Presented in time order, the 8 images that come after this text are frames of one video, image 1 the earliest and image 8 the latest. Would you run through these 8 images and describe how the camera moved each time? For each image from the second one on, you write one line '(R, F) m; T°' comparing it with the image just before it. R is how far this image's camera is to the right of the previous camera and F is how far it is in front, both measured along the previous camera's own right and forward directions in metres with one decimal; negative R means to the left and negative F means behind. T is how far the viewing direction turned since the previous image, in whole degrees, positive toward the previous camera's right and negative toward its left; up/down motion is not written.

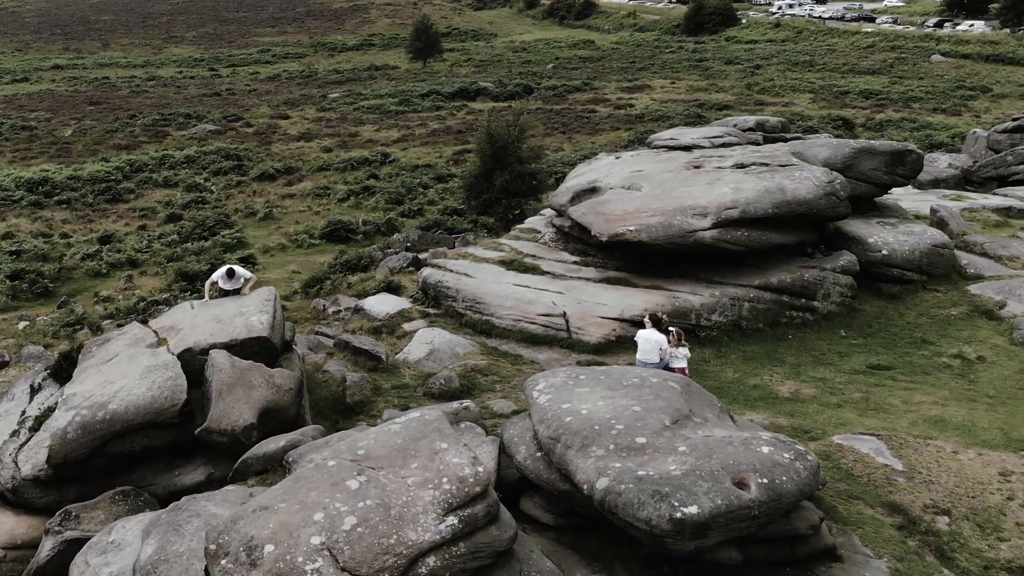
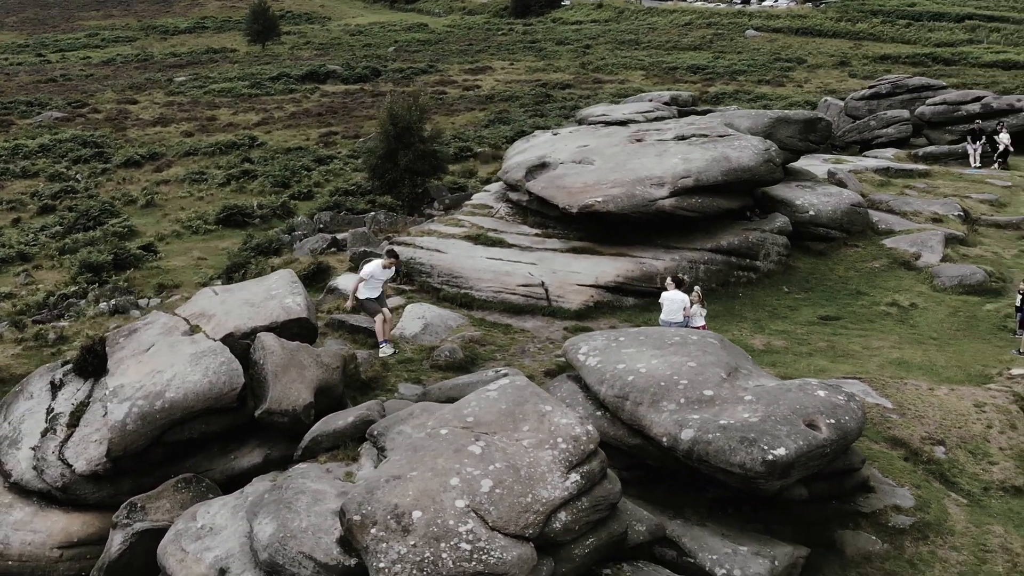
(-2.4, -0.2) m; +10°
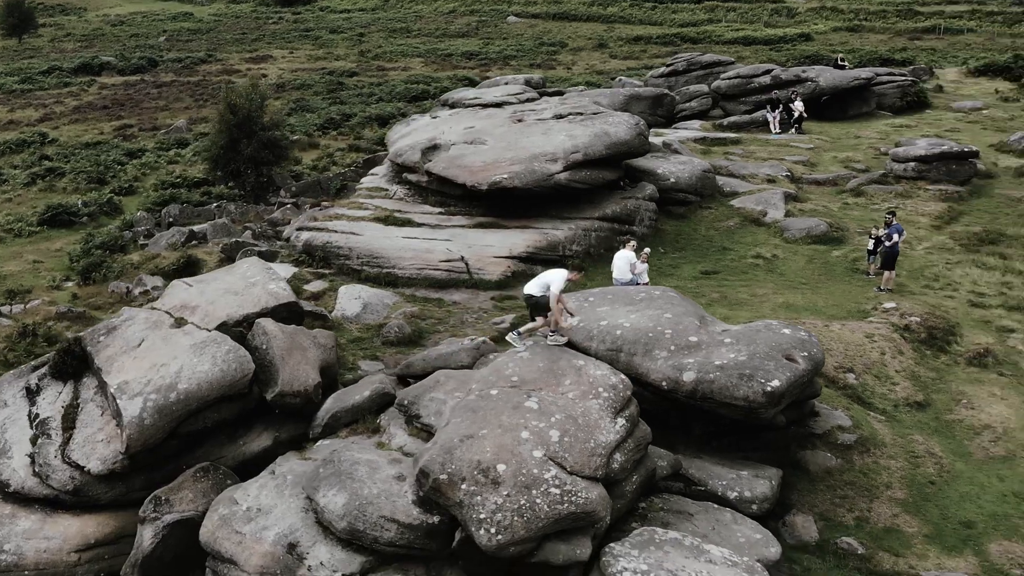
(-2.6, -0.4) m; +13°
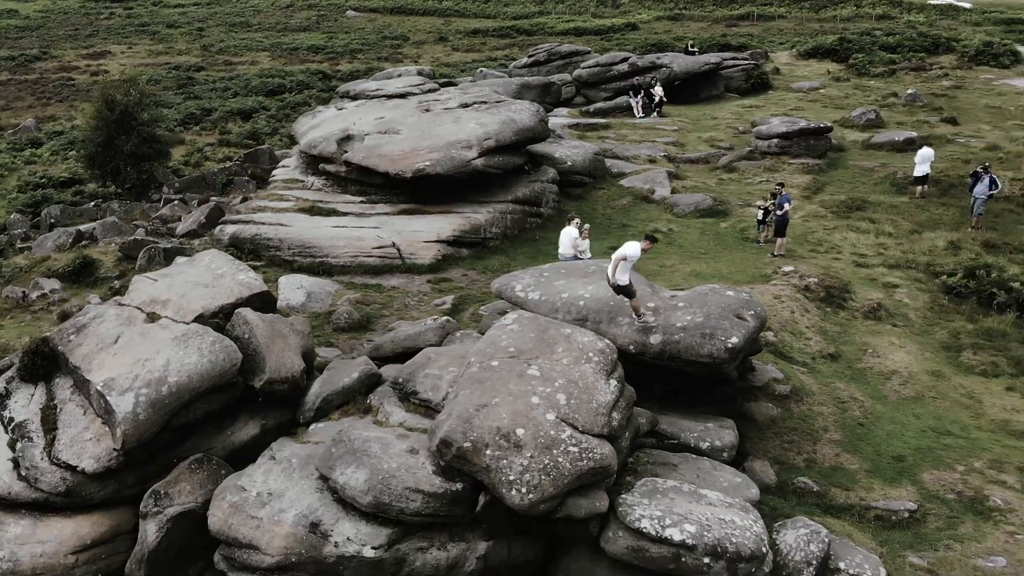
(-1.6, -0.4) m; +9°
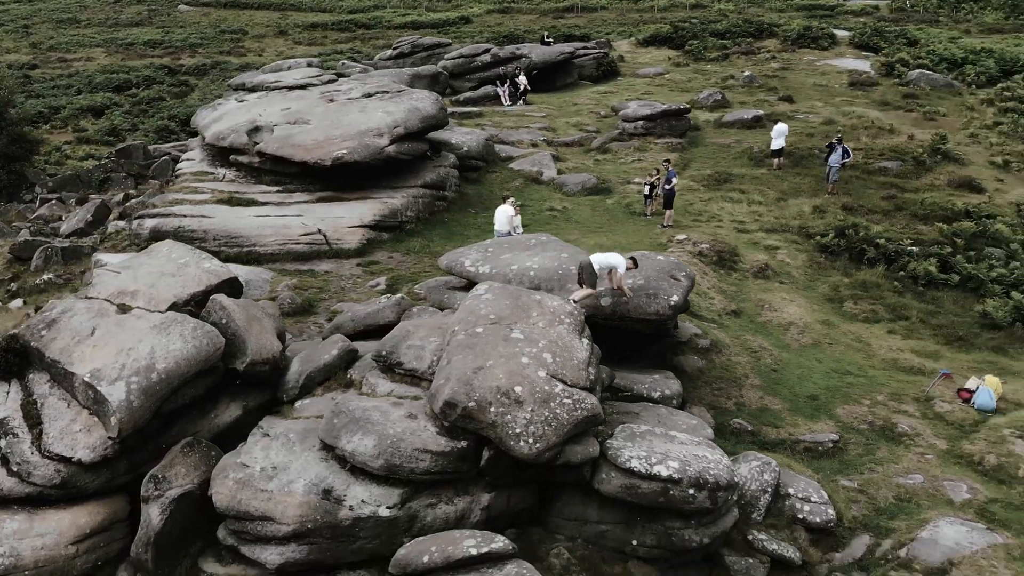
(-1.6, -0.7) m; +9°
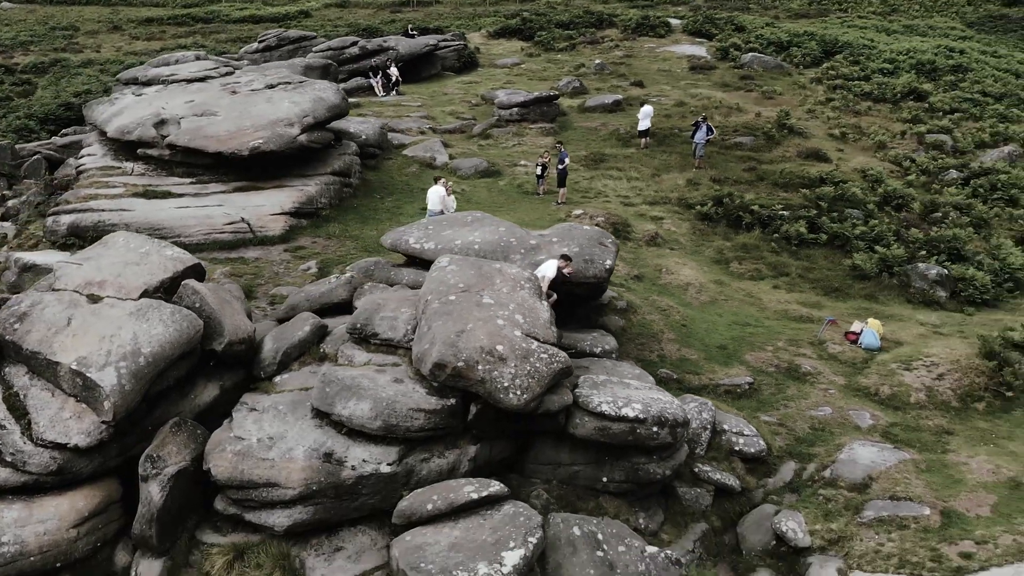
(-1.6, -0.9) m; +9°
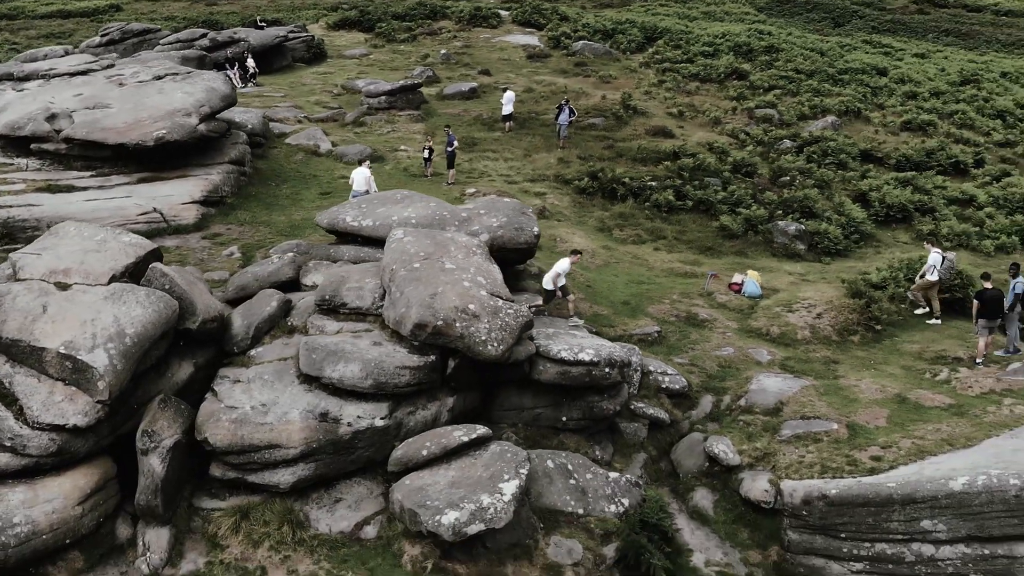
(-1.9, -1.0) m; +10°
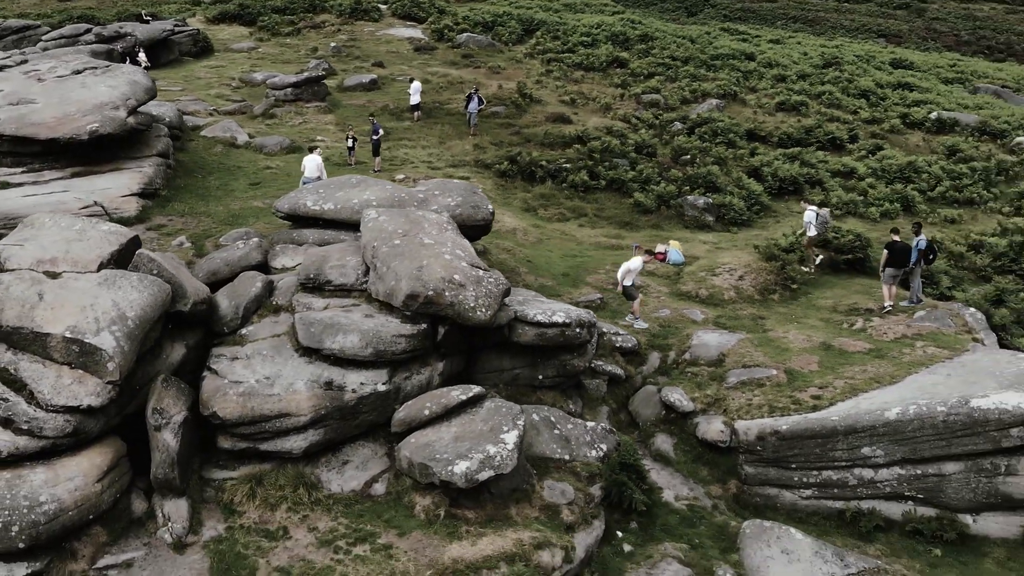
(-1.6, -0.9) m; +8°
